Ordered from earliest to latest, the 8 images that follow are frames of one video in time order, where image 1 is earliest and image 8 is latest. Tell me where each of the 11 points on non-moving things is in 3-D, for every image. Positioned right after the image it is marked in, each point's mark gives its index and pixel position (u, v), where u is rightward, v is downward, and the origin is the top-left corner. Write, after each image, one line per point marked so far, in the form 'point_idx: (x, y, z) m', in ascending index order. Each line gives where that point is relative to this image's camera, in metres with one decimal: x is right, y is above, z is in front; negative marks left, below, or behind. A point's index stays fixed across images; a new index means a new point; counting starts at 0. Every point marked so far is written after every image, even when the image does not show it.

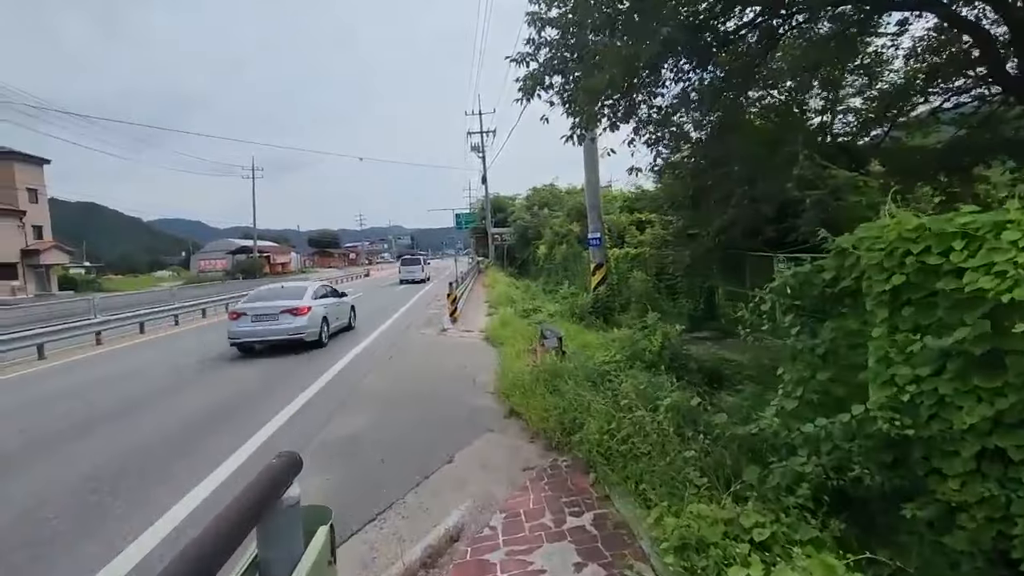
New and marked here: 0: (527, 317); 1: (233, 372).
0: (+0.5, -0.8, +14.5) m
1: (-7.0, -1.9, +13.4) m
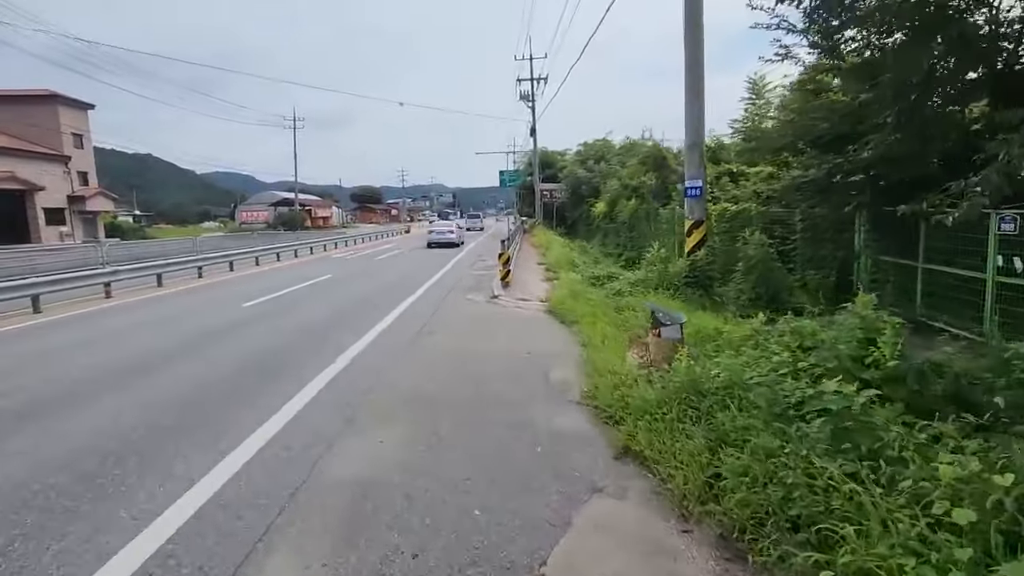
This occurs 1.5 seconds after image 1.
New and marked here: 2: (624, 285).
0: (+2.0, +0.1, +11.6) m
1: (-5.6, -0.8, +11.1) m
2: (+2.4, 0.0, +10.9) m
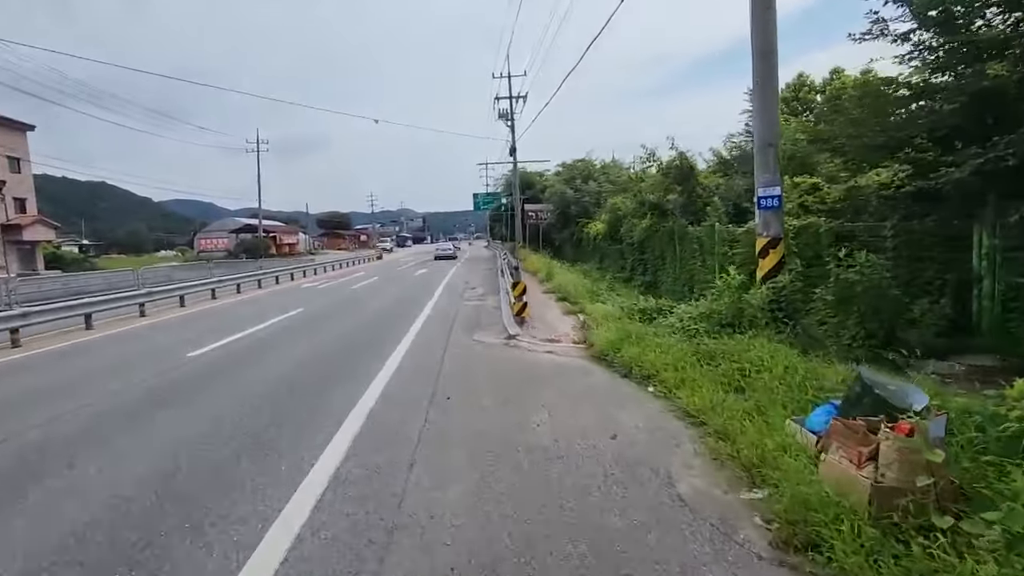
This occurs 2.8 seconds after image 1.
0: (+2.5, -0.6, +9.3) m
1: (-5.0, -1.6, +8.2) m
2: (+2.9, -0.6, +8.6) m
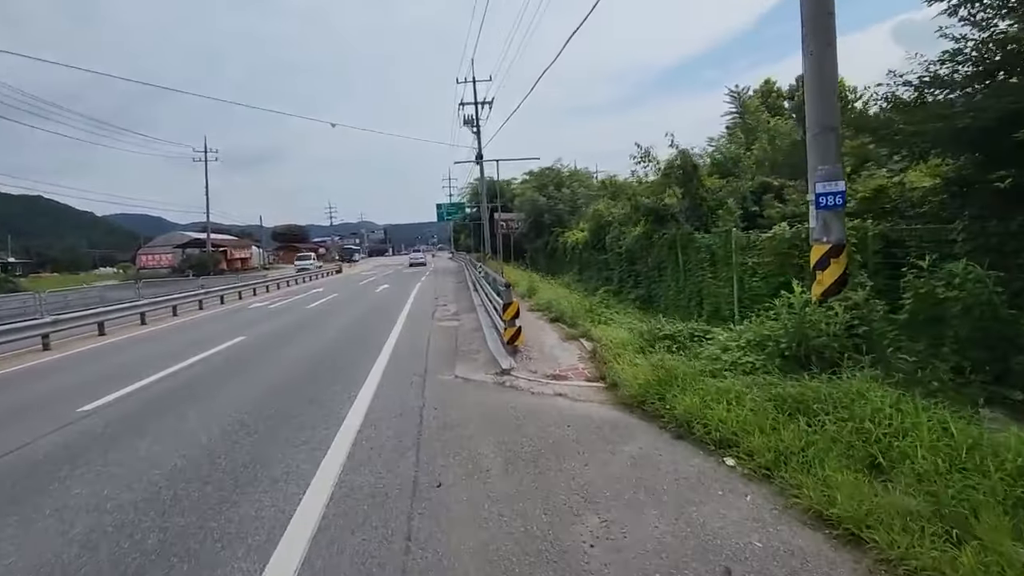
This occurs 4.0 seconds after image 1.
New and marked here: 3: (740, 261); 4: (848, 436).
0: (+2.4, -0.9, +7.4) m
1: (-4.9, -2.0, +5.8) m
2: (+2.9, -0.8, +6.7) m
3: (+4.7, +0.6, +10.8) m
4: (+2.7, -1.2, +4.3) m
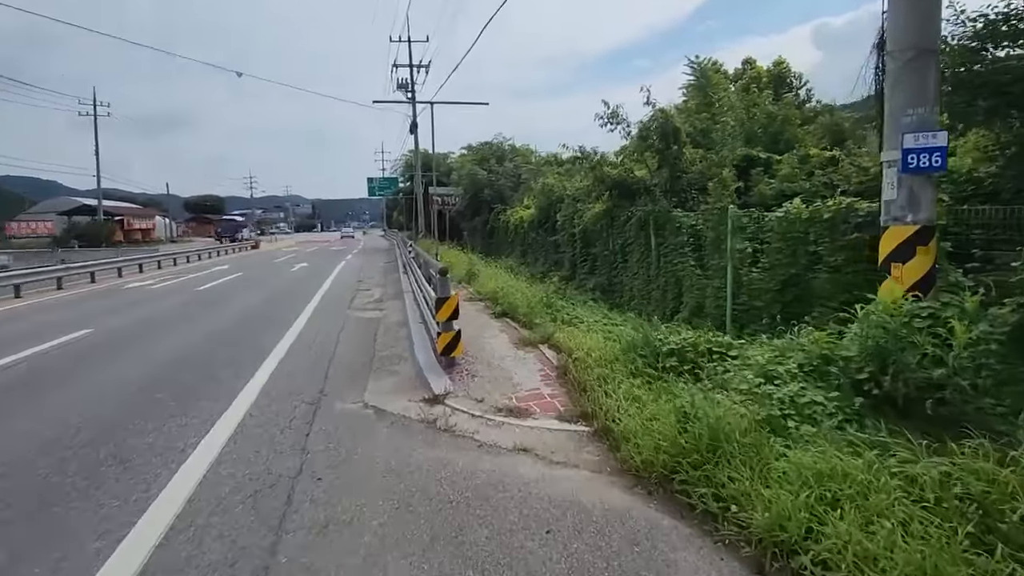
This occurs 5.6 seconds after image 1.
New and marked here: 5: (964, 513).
0: (+1.8, -0.8, +5.0) m
1: (-5.3, -1.9, +2.6) m
2: (+2.4, -0.8, +4.4) m
3: (+3.7, +0.7, +8.7) m
4: (+2.5, -1.3, +2.0) m
5: (+2.3, -1.2, +2.7) m
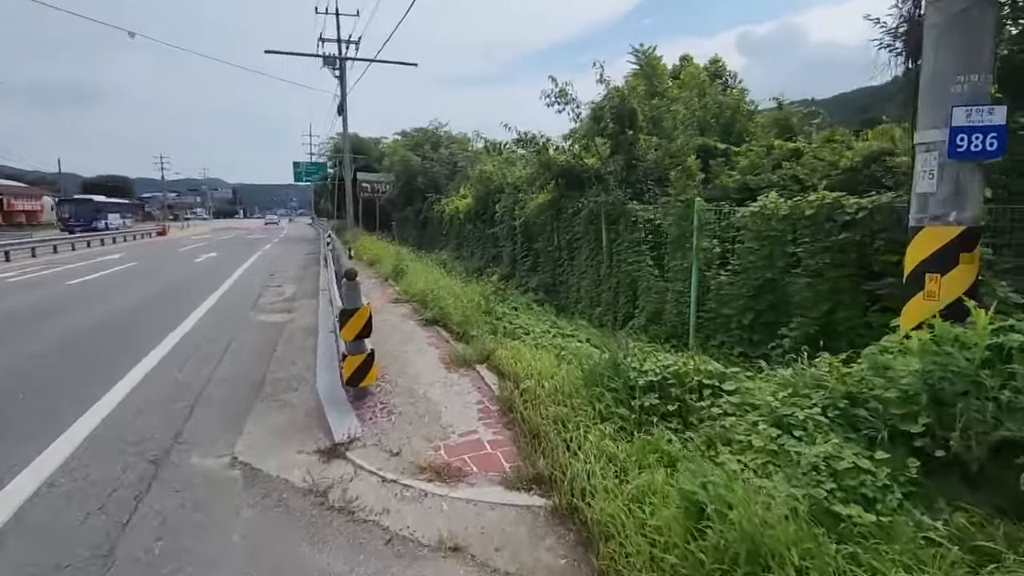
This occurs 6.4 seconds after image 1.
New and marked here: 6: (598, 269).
0: (+1.3, -0.9, +3.8) m
1: (-5.5, -2.0, +0.5) m
2: (+2.0, -1.0, +3.3) m
3: (+2.8, +0.6, +7.6) m
4: (+2.4, -1.5, +0.9) m
5: (+2.1, -1.3, +1.6) m
6: (+1.6, +0.4, +10.0) m
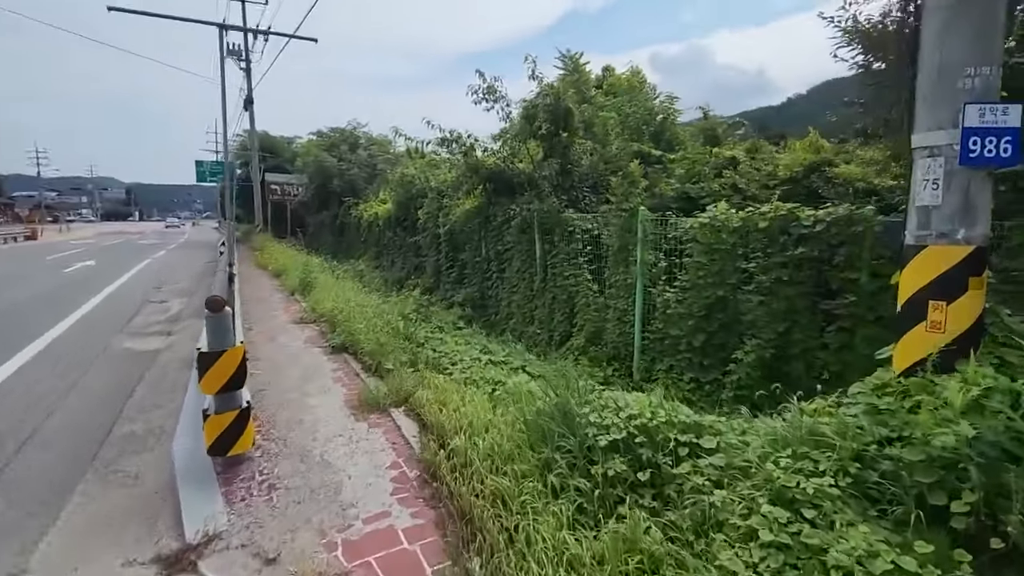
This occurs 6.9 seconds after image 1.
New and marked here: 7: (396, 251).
0: (+0.9, -1.1, +2.9) m
1: (-5.4, -2.3, -1.3) m
2: (+1.6, -1.2, +2.5) m
3: (+1.8, +0.4, +6.9) m
4: (+2.4, -1.6, +0.2) m
5: (+2.0, -1.5, +0.8) m
6: (+0.3, +0.1, +9.1) m
7: (-3.4, +1.1, +15.6) m
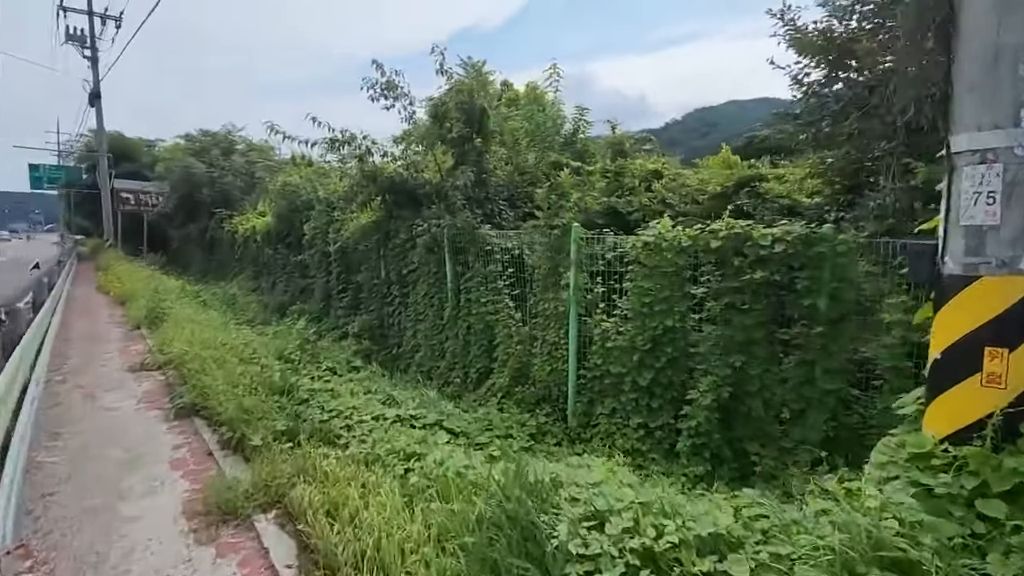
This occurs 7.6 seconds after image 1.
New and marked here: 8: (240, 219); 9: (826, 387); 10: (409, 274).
0: (+0.7, -1.4, +1.8) m
1: (-4.6, -2.5, -3.5) m
2: (+1.5, -1.4, +1.6) m
3: (+0.8, 0.0, +6.0) m
4: (+2.7, -1.7, -0.6) m
5: (+2.2, -1.7, 0.0) m
6: (-1.1, -0.3, +7.8) m
7: (-6.0, +0.4, +13.4) m
8: (-9.1, +2.3, +17.4) m
9: (+2.9, -0.9, +4.8) m
10: (-1.6, +0.2, +8.4) m
